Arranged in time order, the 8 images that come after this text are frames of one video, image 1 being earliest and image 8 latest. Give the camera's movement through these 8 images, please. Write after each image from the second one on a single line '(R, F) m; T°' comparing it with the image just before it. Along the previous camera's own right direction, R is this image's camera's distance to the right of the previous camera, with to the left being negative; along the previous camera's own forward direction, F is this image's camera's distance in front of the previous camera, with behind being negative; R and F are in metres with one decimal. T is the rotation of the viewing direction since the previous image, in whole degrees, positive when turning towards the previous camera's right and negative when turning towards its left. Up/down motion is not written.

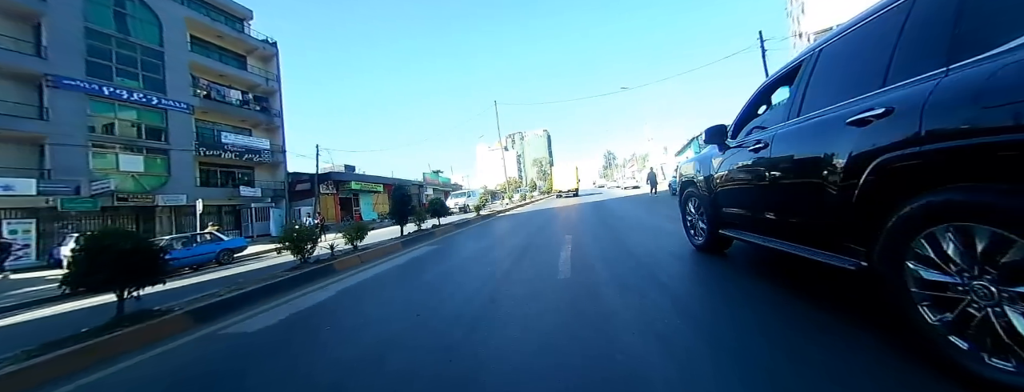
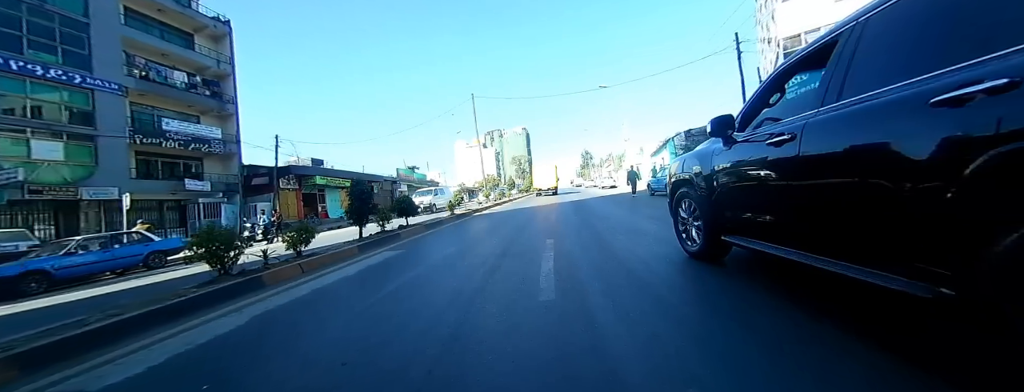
(+0.1, +0.7) m; +4°
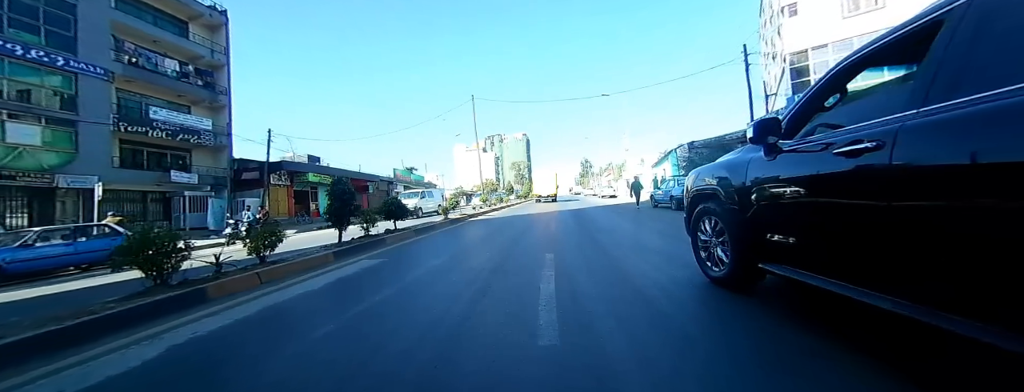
(0.0, +0.6) m; 0°
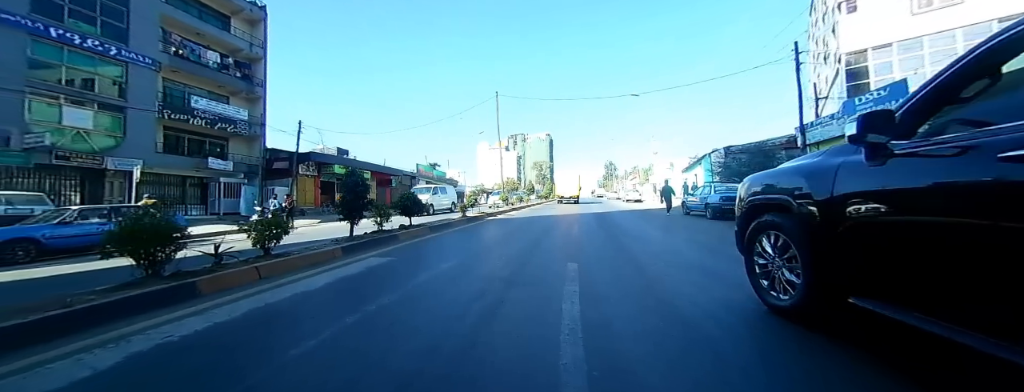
(0.0, +0.5) m; -4°
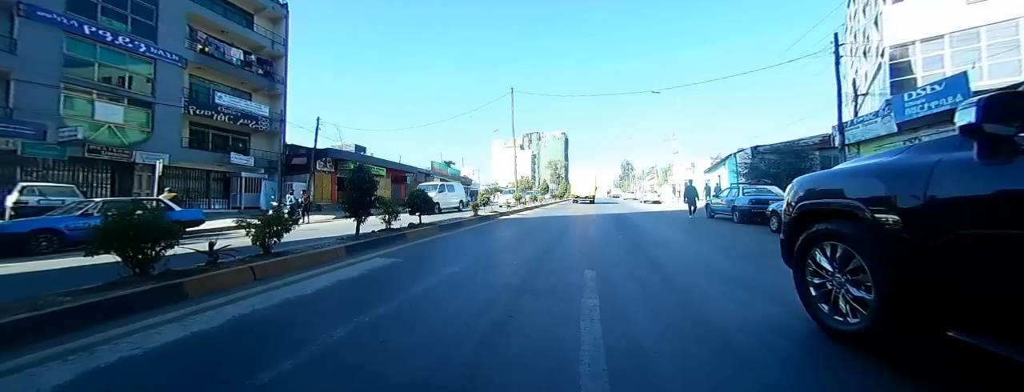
(0.0, +0.4) m; -3°
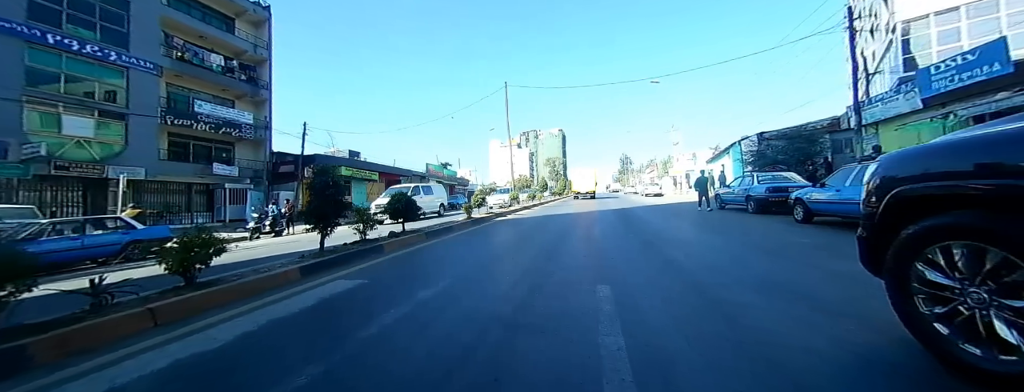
(+0.1, +0.9) m; 0°
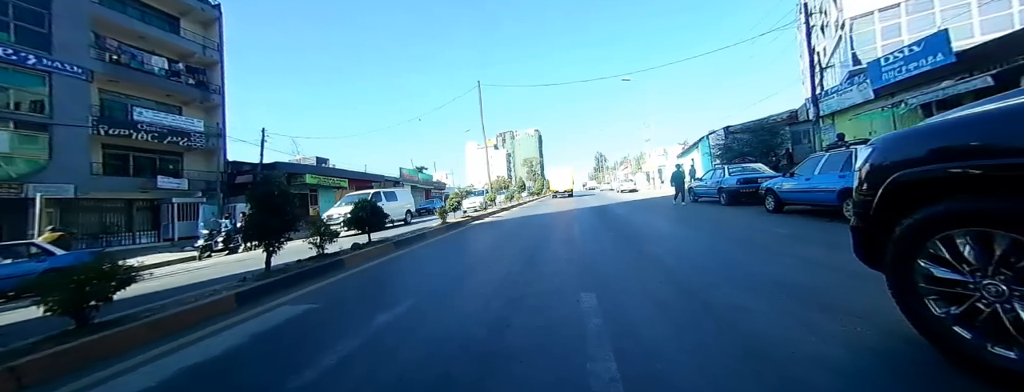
(+0.1, +0.4) m; +4°
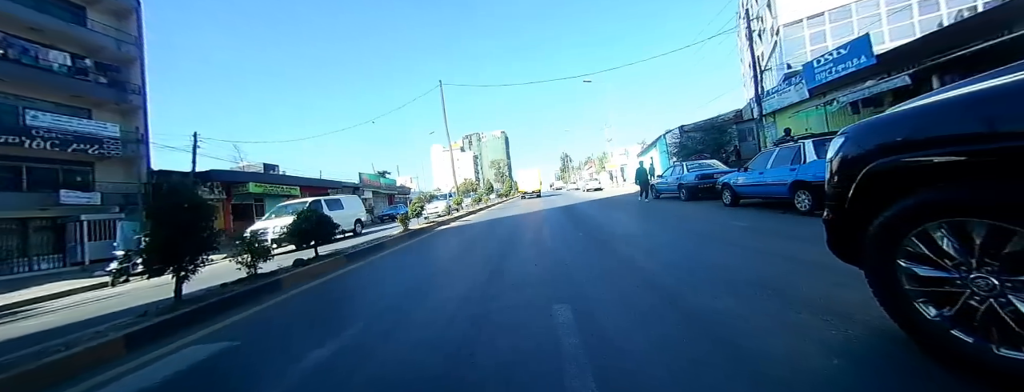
(+0.1, +0.3) m; +6°
